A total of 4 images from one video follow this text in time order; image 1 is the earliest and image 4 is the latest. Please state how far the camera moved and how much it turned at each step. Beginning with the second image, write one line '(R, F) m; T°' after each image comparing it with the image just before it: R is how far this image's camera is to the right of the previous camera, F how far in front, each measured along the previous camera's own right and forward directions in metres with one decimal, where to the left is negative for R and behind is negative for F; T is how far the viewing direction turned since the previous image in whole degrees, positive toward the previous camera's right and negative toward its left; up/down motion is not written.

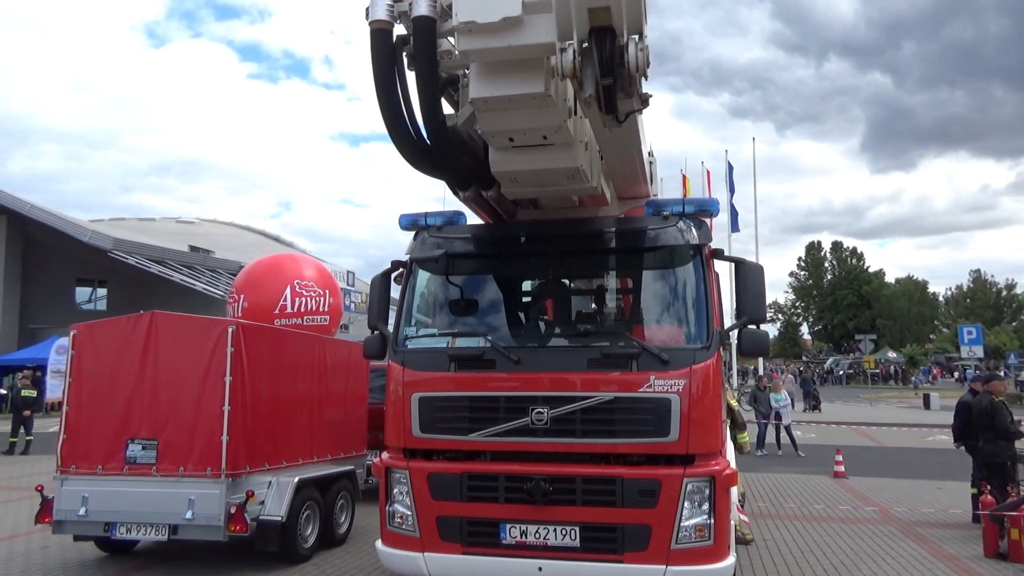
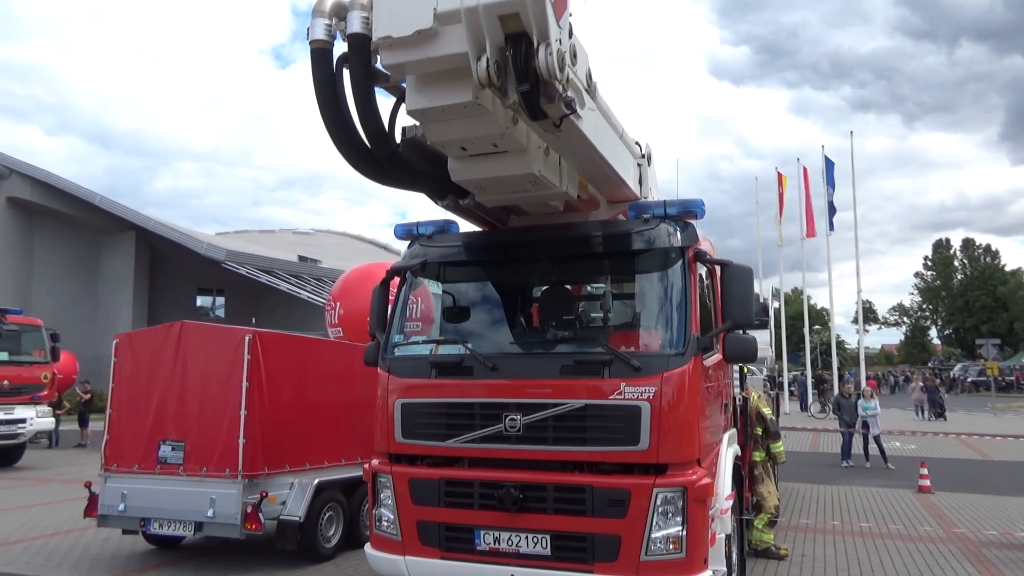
(+0.9, 0.0) m; -8°
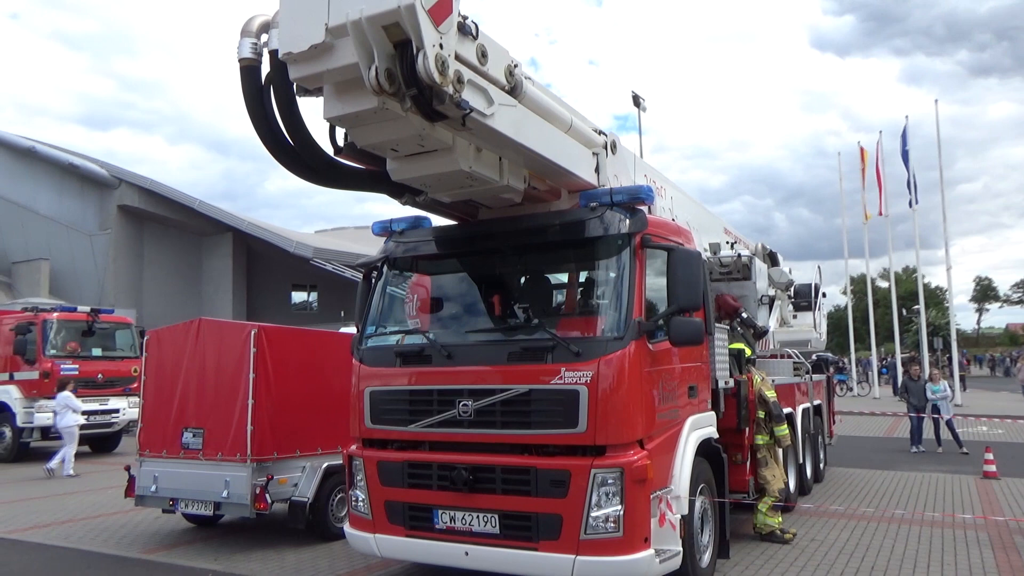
(+1.0, -0.2) m; -7°
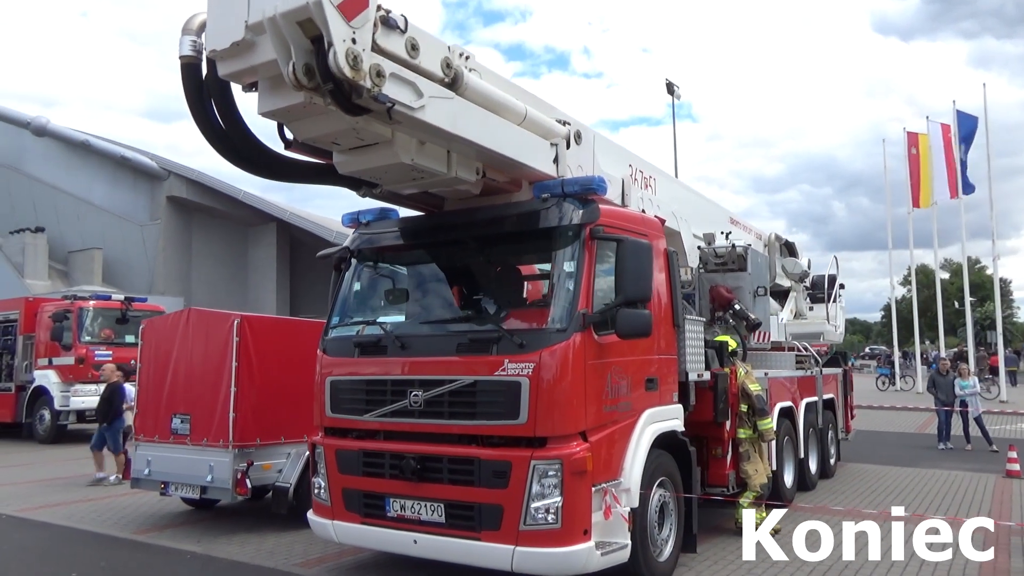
(+0.7, 0.0) m; -4°
